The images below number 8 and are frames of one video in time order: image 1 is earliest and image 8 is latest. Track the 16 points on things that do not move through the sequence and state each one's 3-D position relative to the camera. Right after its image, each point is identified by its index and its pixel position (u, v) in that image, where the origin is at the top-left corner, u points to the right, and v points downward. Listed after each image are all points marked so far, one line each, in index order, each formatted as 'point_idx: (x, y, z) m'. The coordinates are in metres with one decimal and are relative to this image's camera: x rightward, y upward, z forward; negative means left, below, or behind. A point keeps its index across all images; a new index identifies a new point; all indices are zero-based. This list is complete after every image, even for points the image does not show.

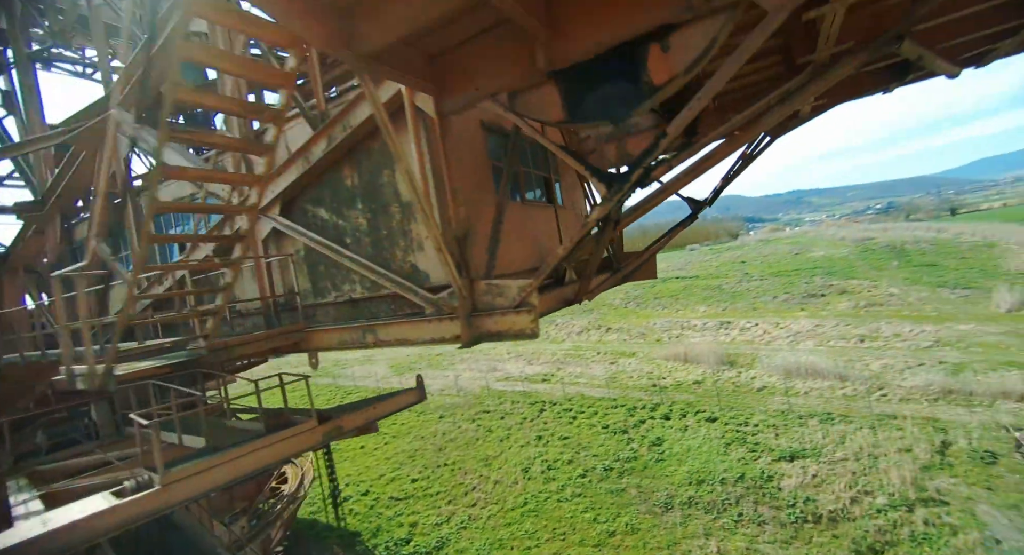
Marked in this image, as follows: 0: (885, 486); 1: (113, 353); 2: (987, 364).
0: (+7.4, -4.2, +10.5) m
1: (-3.3, -0.6, +4.3) m
2: (+13.2, -2.5, +14.4) m
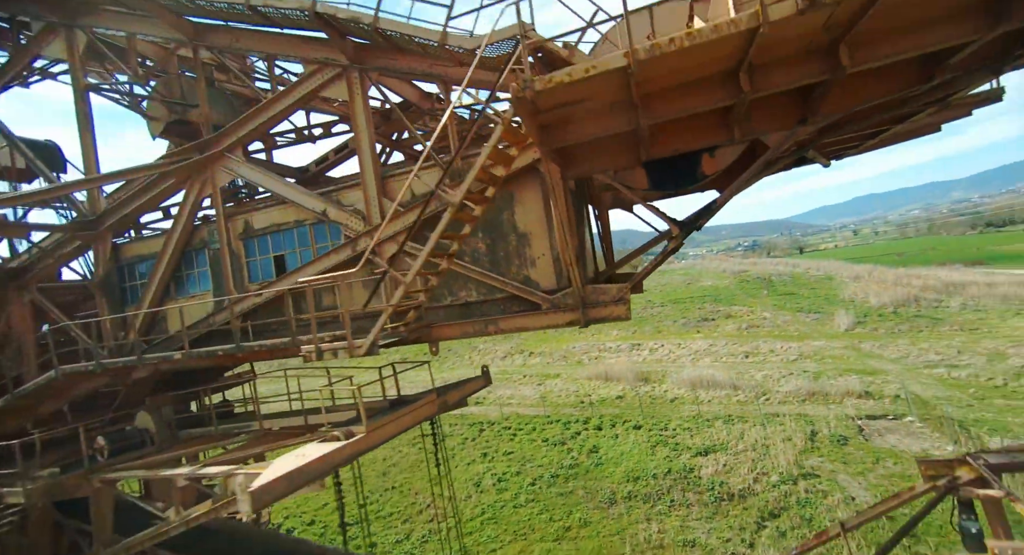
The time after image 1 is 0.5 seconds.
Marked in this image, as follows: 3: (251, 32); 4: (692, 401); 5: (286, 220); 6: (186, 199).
0: (+6.5, -4.8, +13.2) m
1: (-2.6, -0.7, +5.2) m
2: (+11.5, -3.4, +18.2) m
3: (-2.9, +2.8, +5.8) m
4: (+6.2, -4.6, +17.9) m
5: (-2.5, +0.7, +5.8) m
6: (-3.8, +0.9, +6.0) m
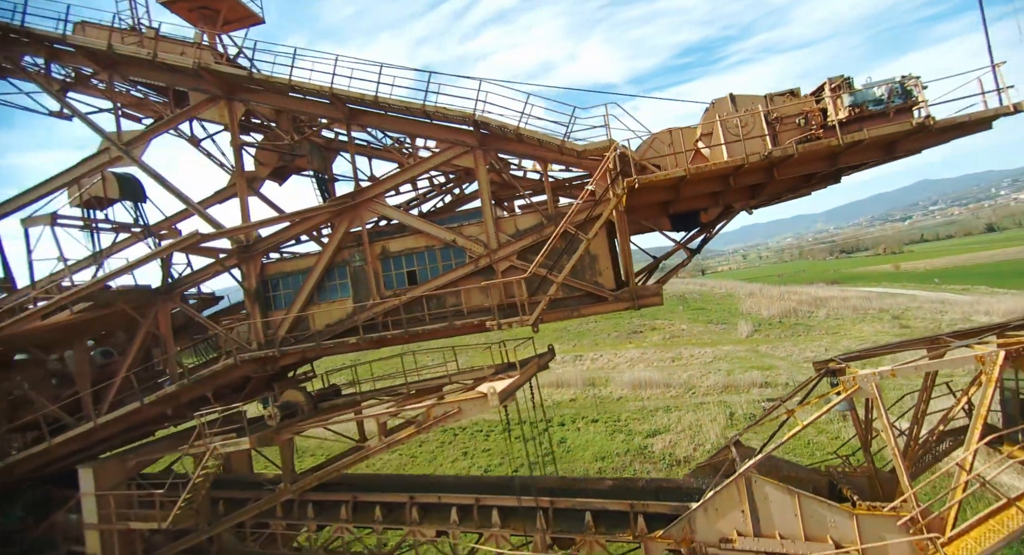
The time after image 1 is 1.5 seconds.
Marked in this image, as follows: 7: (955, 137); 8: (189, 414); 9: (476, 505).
0: (+6.2, -5.3, +16.9) m
1: (-1.5, -0.8, +7.7) m
2: (+10.1, -4.1, +22.8) m
3: (-1.9, +2.6, +8.4) m
4: (+5.0, -5.3, +21.5) m
5: (-1.5, +0.6, +8.4) m
6: (-2.8, +0.8, +8.4) m
7: (+5.3, +1.7, +6.2) m
8: (-5.8, -2.5, +9.4) m
9: (-0.5, -3.2, +7.2) m
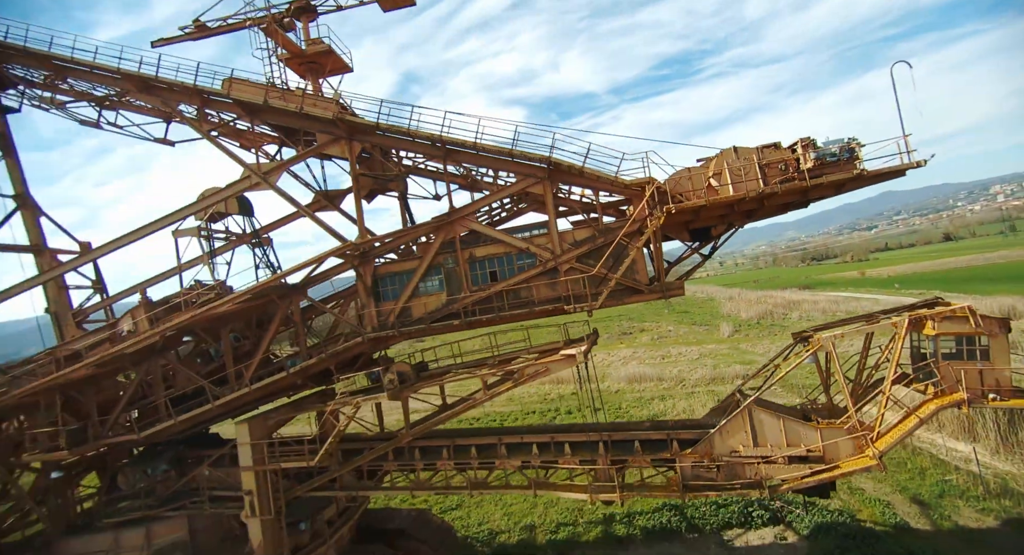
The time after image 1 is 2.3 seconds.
0: (+7.1, -5.4, +19.9) m
1: (-0.2, -0.7, +10.4) m
2: (+10.8, -4.3, +26.0) m
3: (-0.6, +2.6, +11.1) m
4: (+5.7, -5.4, +24.4) m
5: (-0.3, +0.6, +11.1) m
6: (-1.6, +0.8, +11.0) m
7: (+6.6, +1.7, +9.2) m
8: (-4.7, -2.4, +11.9) m
9: (+0.8, -3.1, +10.0) m
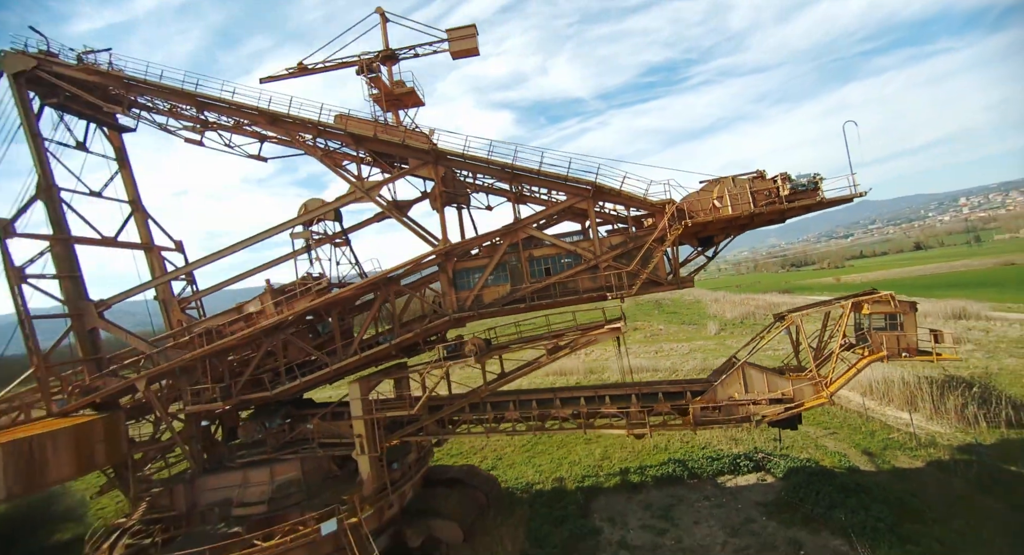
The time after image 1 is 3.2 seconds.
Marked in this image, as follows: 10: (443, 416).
0: (+8.1, -5.4, +23.4) m
1: (+1.1, -0.6, +13.7) m
2: (+11.6, -4.4, +29.6) m
3: (+0.8, +2.8, +14.5) m
4: (+6.6, -5.4, +27.9) m
5: (+1.1, +0.7, +14.5) m
6: (-0.2, +0.9, +14.4) m
7: (+8.0, +1.8, +12.8) m
8: (-3.3, -2.3, +15.1) m
9: (+2.1, -3.0, +13.3) m
10: (-1.9, -3.8, +14.2) m
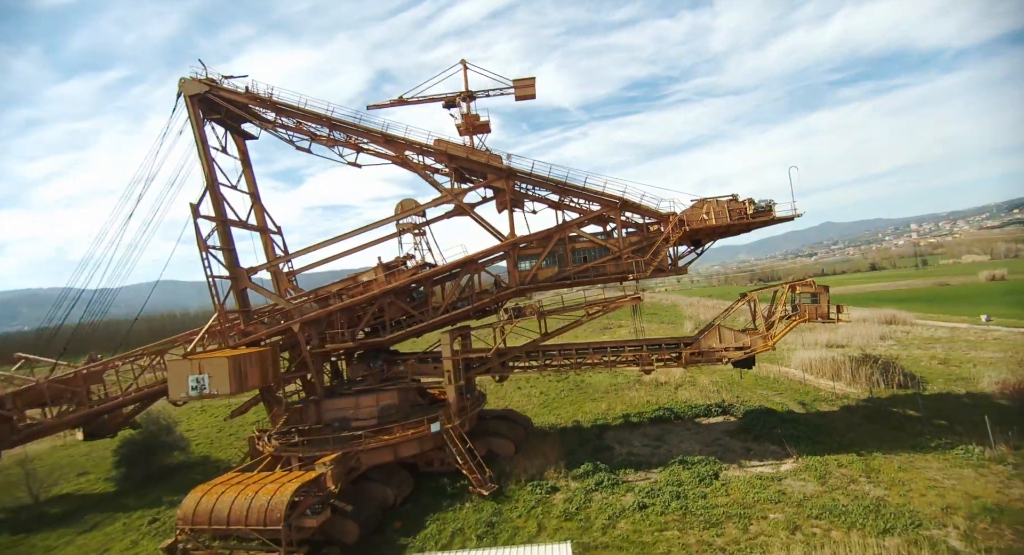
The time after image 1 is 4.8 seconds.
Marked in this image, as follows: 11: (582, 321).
0: (+9.2, -5.3, +29.6) m
1: (+3.0, -0.1, +19.6) m
2: (+12.5, -4.5, +35.9) m
3: (+2.7, +3.3, +20.4) m
4: (+7.5, -5.3, +34.0) m
5: (+2.9, +1.2, +20.4) m
6: (+1.7, +1.5, +20.2) m
7: (+10.0, +2.0, +19.0) m
8: (-1.6, -1.6, +20.8) m
9: (+3.9, -2.6, +19.2) m
10: (-0.2, -3.1, +19.9) m
11: (+2.6, -1.7, +19.4) m
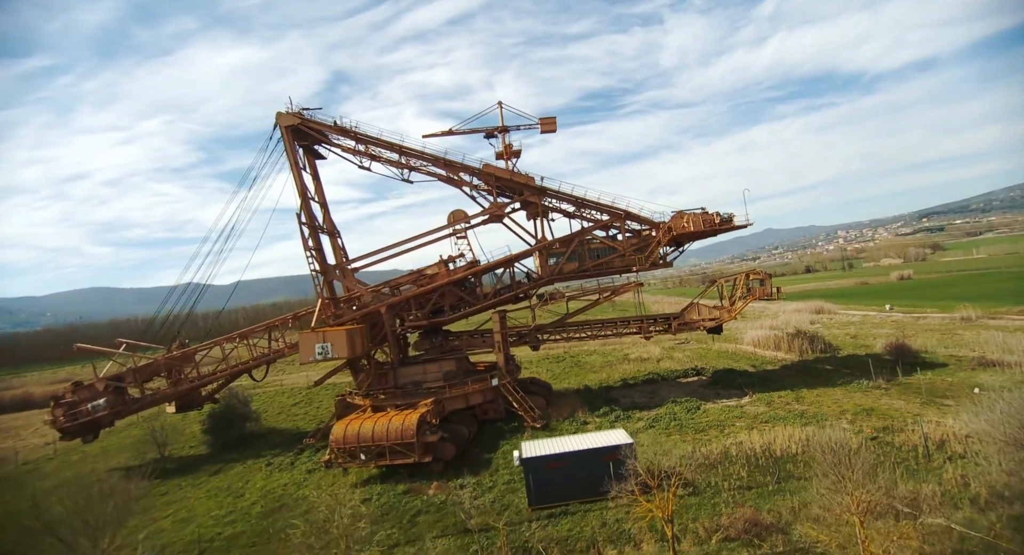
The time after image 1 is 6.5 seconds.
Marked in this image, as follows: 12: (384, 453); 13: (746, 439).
0: (+10.0, -5.1, +36.8) m
1: (+4.6, +0.2, +26.4) m
2: (+12.7, -4.3, +43.4) m
3: (+4.3, +3.6, +27.2) m
4: (+7.9, -5.1, +41.1) m
5: (+4.5, +1.5, +27.1) m
6: (+3.3, +1.8, +26.8) m
7: (+11.7, +2.2, +26.4) m
8: (-0.1, -1.3, +27.1) m
9: (+5.6, -2.3, +26.1) m
10: (+1.4, -2.8, +26.4) m
11: (+4.2, -1.4, +26.1) m
12: (-4.9, -6.7, +19.7) m
13: (+8.2, -5.6, +18.2) m
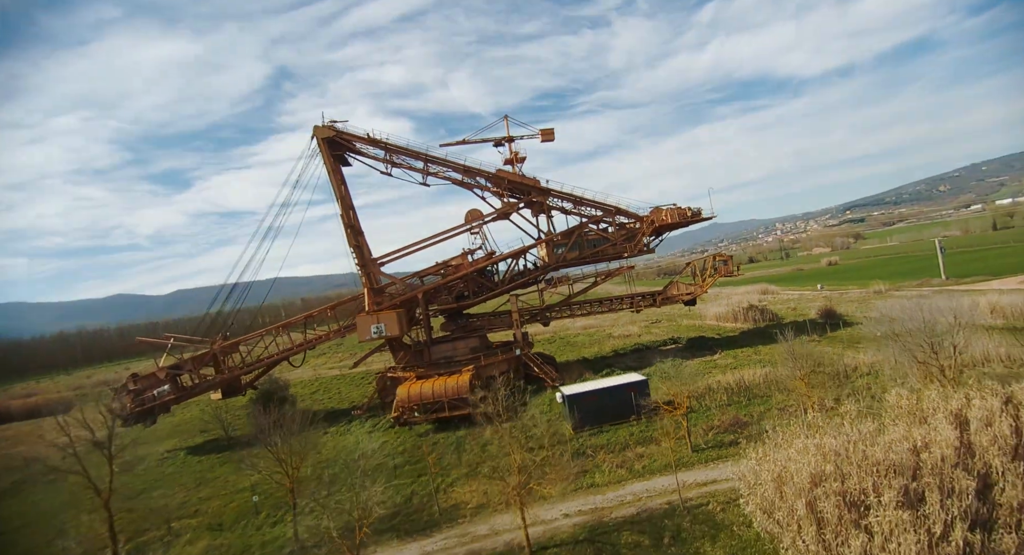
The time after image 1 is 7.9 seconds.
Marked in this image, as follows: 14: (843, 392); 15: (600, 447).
0: (+9.9, -4.1, +43.0) m
1: (+5.3, +0.9, +32.1) m
2: (+11.9, -3.3, +49.9) m
3: (+4.8, +4.3, +32.9) m
4: (+7.4, -4.2, +47.1) m
5: (+5.1, +2.2, +32.9) m
6: (+3.9, +2.5, +32.5) m
7: (+12.3, +3.2, +32.8) m
8: (+0.6, -0.7, +32.4) m
9: (+6.4, -1.5, +31.9) m
10: (+2.3, -2.2, +31.9) m
11: (+5.0, -0.6, +31.8) m
12: (-3.4, -6.2, +24.7) m
13: (+9.8, -4.7, +24.3) m
14: (+12.1, -4.3, +19.0) m
15: (+3.2, -6.2, +18.9) m
